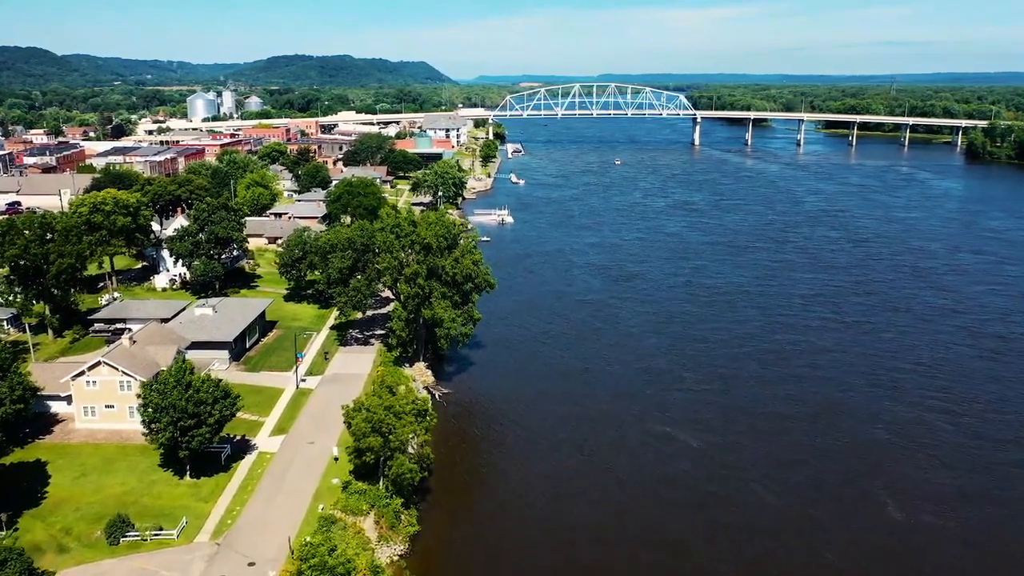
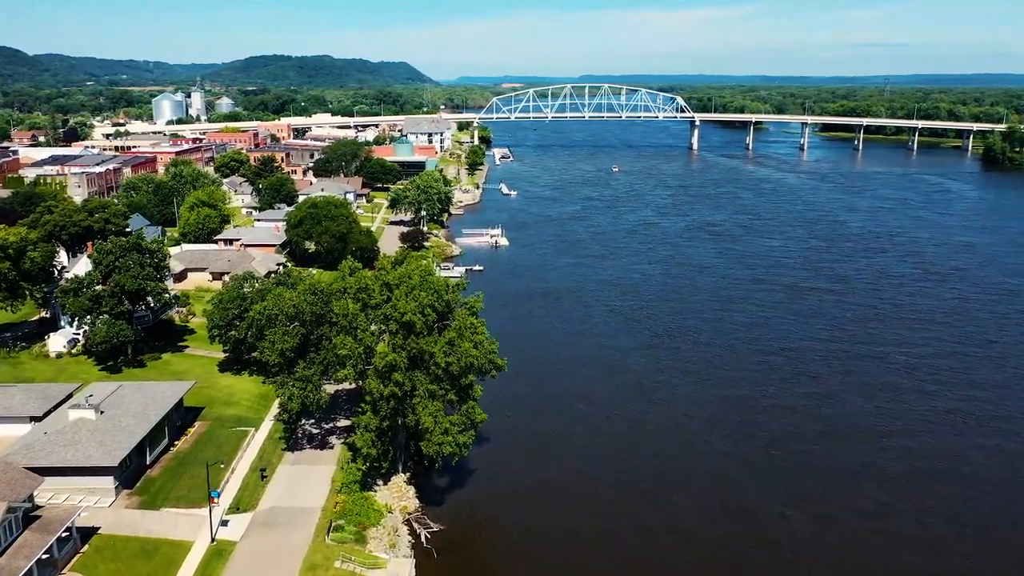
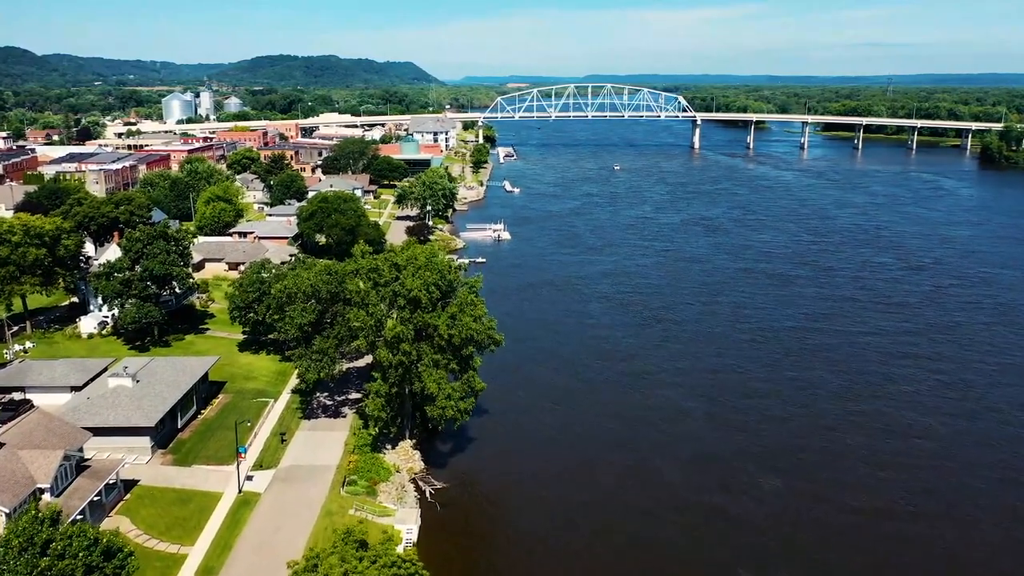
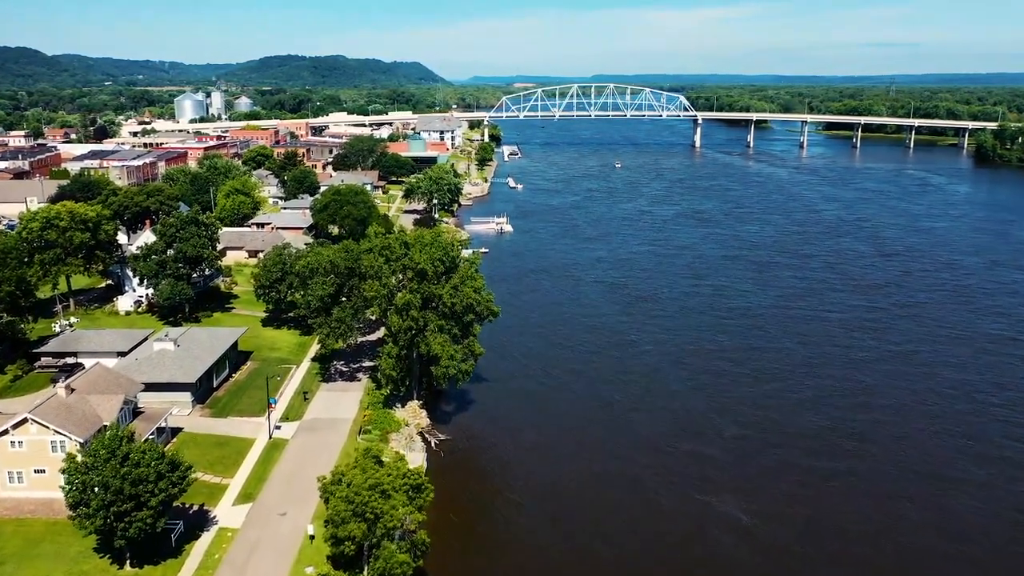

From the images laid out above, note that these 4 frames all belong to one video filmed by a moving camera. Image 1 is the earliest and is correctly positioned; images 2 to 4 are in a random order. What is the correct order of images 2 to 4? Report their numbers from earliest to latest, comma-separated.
4, 3, 2
